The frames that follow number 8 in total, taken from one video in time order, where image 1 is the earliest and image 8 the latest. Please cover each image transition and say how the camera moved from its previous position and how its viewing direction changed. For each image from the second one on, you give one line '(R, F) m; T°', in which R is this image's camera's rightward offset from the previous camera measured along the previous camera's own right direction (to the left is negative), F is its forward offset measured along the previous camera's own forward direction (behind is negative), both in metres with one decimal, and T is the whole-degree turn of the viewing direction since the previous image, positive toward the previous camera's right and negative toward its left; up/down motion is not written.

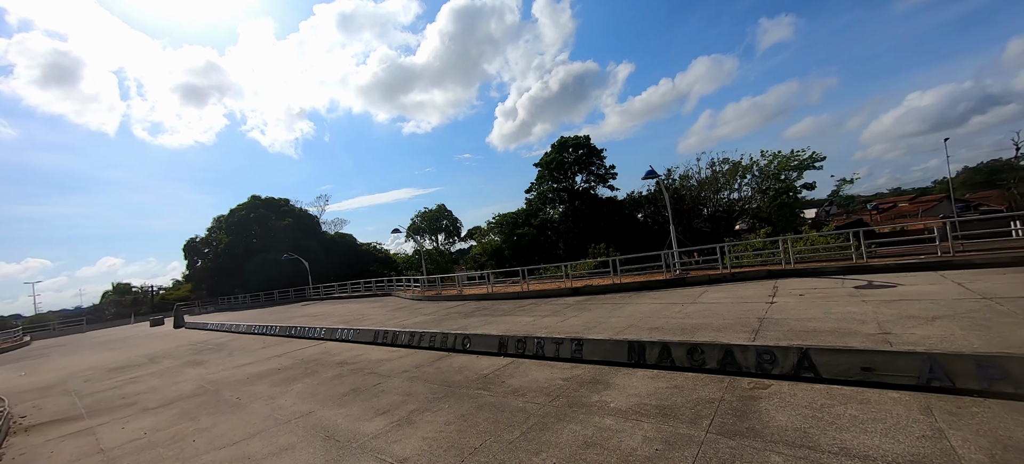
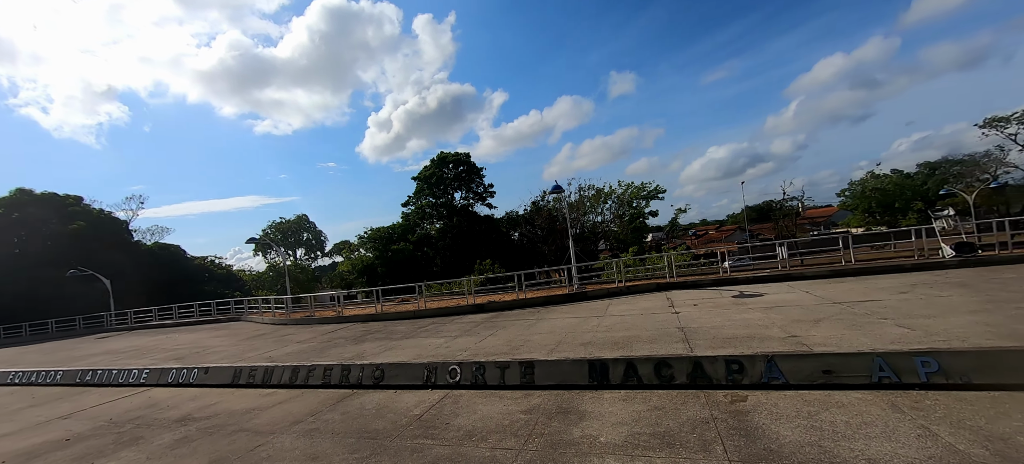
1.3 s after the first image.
(-1.0, +1.3) m; +18°
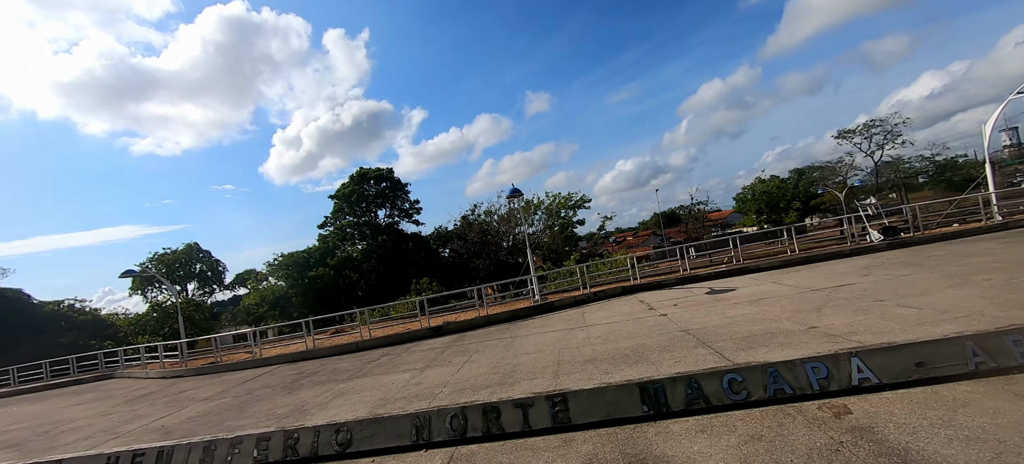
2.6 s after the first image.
(-1.0, +1.5) m; +11°
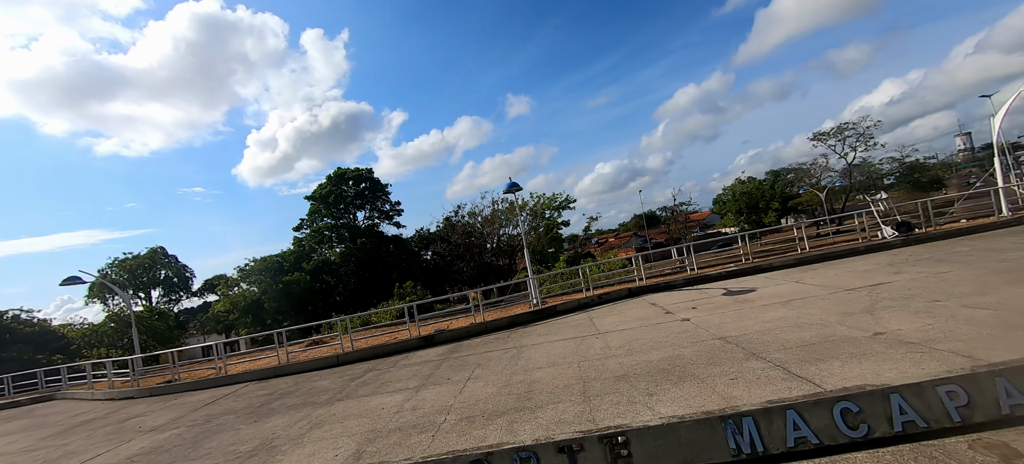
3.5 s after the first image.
(-0.5, +1.2) m; +3°
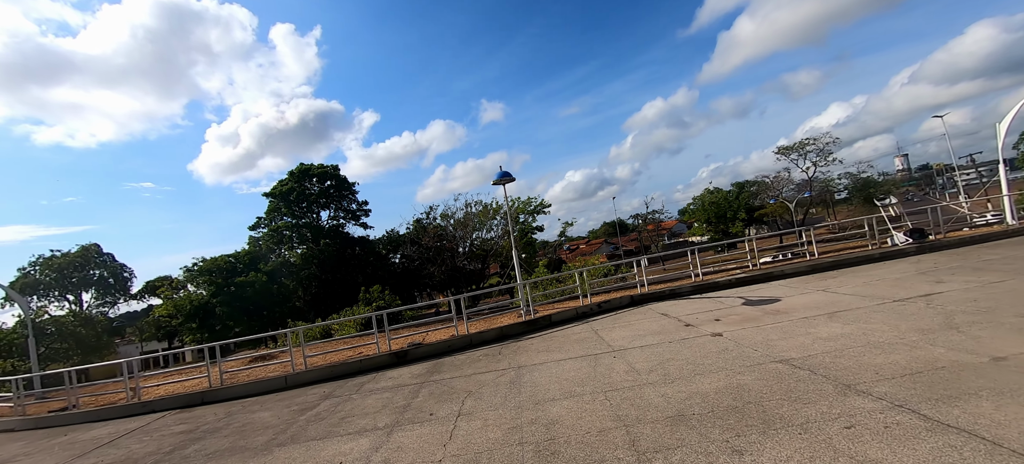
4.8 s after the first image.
(-0.5, +1.7) m; +4°
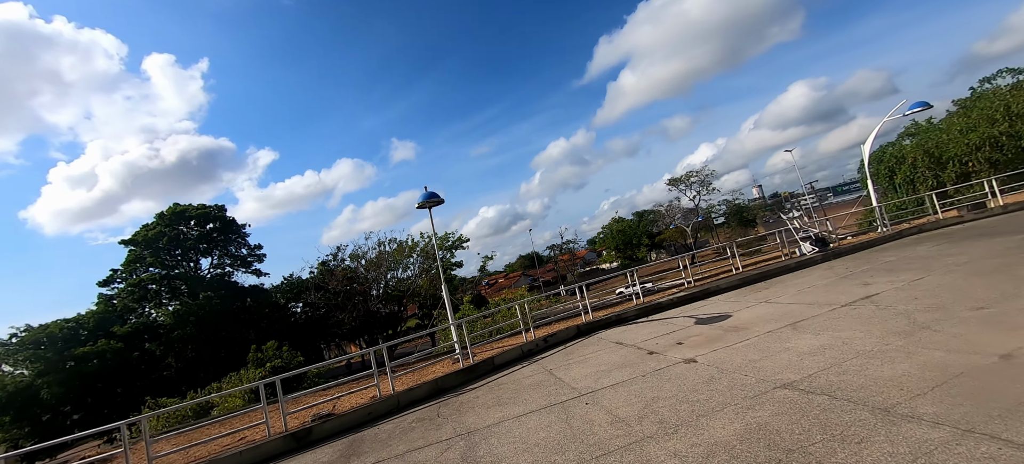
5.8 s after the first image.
(-0.3, +1.4) m; +12°
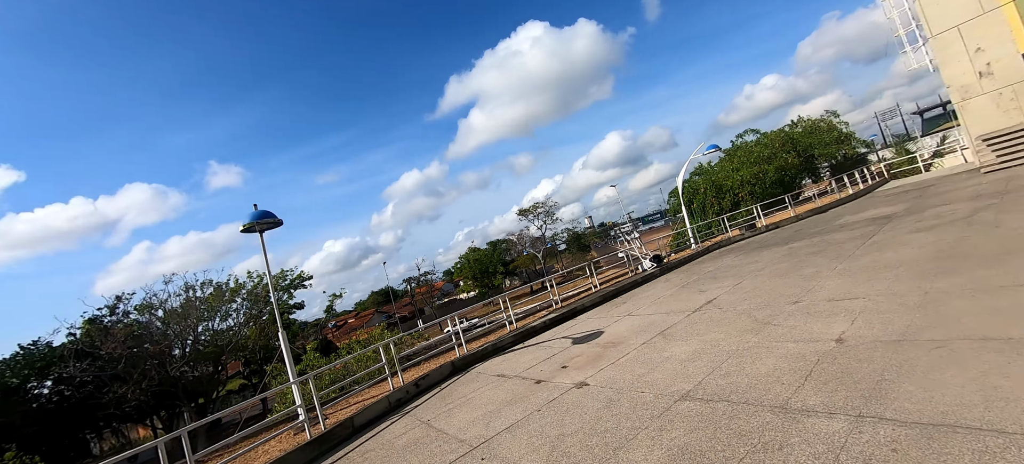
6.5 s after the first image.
(-0.2, +0.9) m; +20°
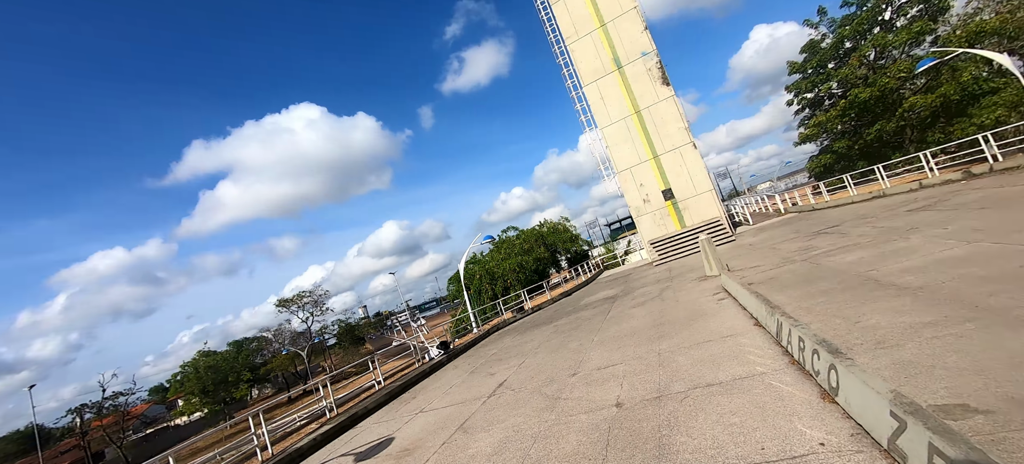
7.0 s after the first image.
(-0.2, +0.6) m; +31°
